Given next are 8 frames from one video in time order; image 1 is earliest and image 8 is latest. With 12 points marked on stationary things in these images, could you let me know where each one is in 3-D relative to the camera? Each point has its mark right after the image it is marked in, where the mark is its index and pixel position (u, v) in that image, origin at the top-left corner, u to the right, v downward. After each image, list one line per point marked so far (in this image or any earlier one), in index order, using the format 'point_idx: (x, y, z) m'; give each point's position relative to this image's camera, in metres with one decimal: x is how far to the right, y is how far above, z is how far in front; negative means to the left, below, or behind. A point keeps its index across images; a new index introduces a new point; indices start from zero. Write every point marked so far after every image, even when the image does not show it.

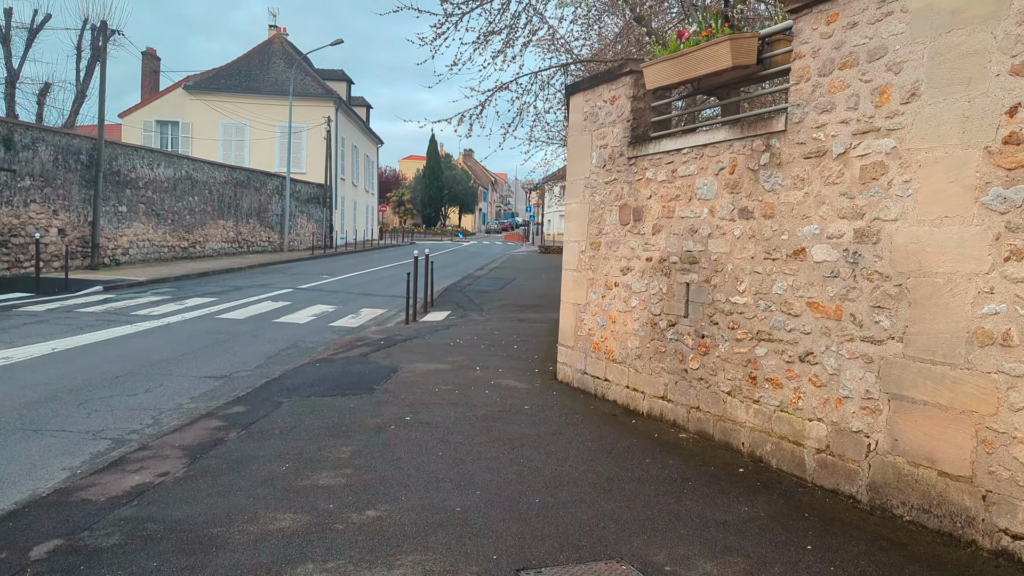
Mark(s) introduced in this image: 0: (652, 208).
0: (+0.9, +0.5, +5.9) m
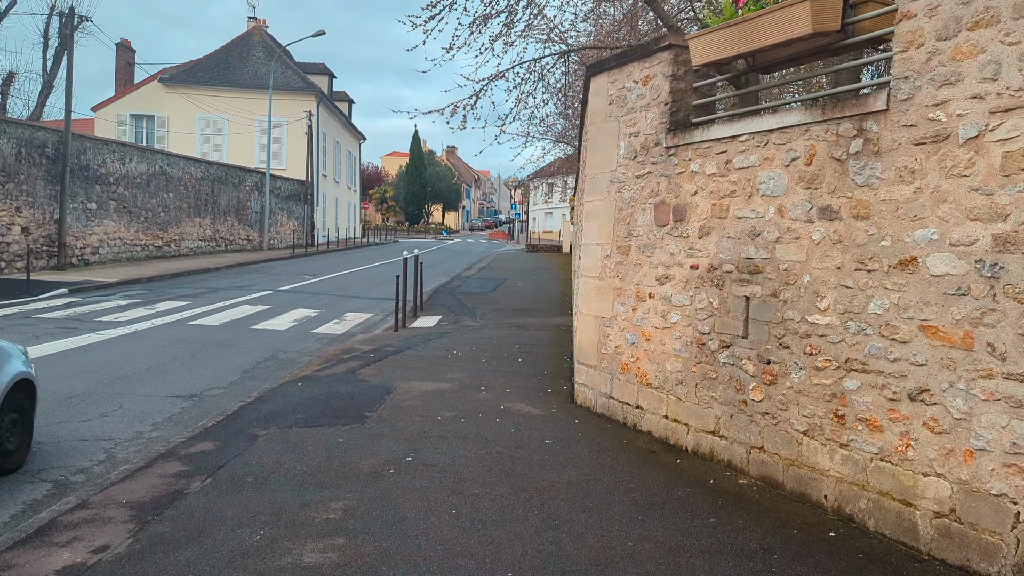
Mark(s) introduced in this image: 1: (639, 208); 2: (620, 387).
0: (+1.1, +0.5, +5.0) m
1: (+0.8, +0.5, +5.6) m
2: (+0.7, -0.6, +5.7) m
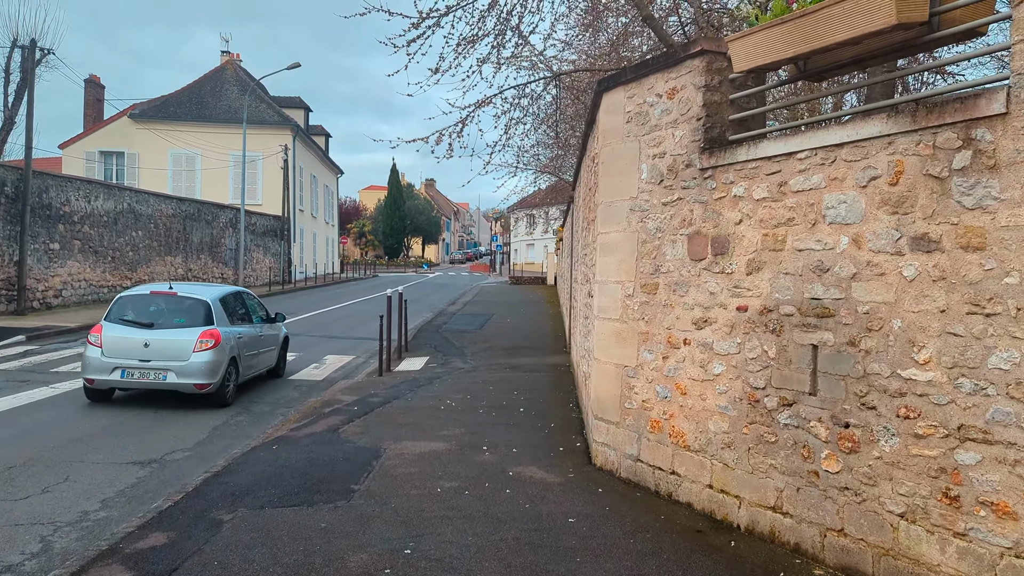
0: (+1.1, +0.2, +4.2) m
1: (+0.9, +0.3, +4.8) m
2: (+0.8, -0.9, +4.9) m
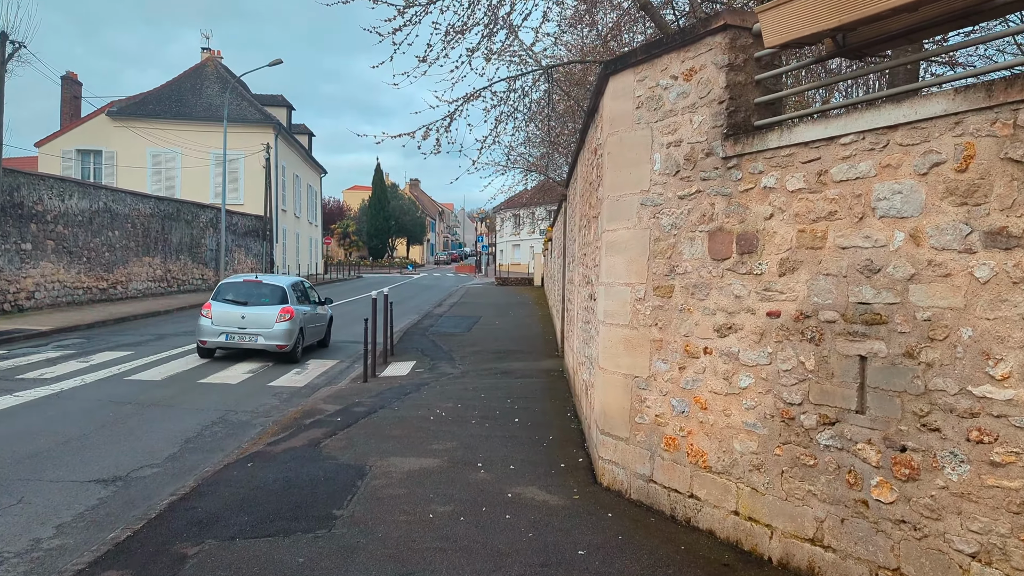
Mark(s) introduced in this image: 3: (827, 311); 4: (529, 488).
0: (+1.1, +0.2, +3.8) m
1: (+0.9, +0.3, +4.4) m
2: (+0.8, -0.9, +4.4) m
3: (+1.2, -0.1, +3.5) m
4: (+0.1, -1.1, +5.0) m
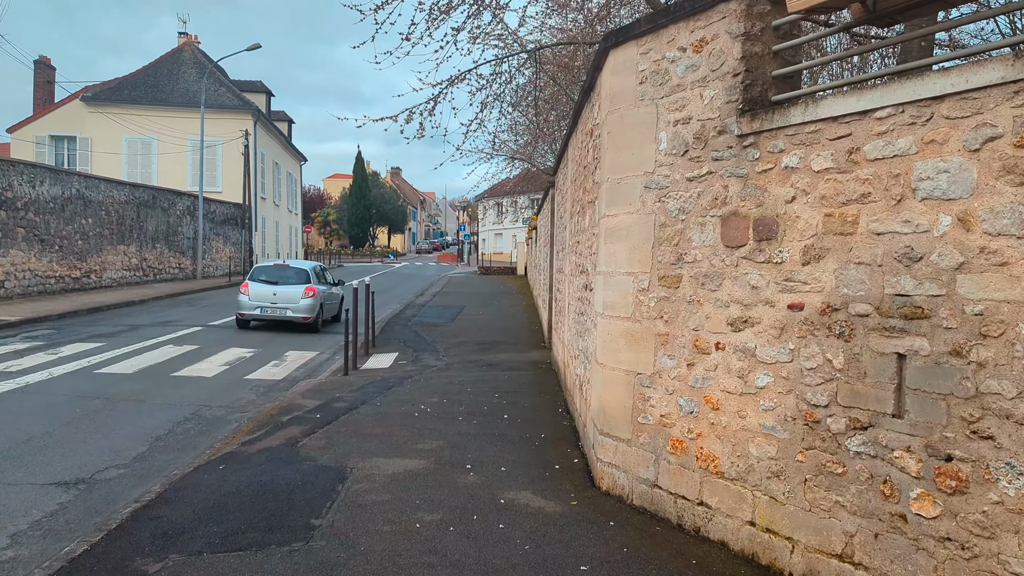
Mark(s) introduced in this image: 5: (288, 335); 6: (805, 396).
0: (+1.1, +0.3, +3.4) m
1: (+0.8, +0.3, +4.0) m
2: (+0.7, -0.9, +4.1) m
3: (+1.2, -0.1, +3.1) m
4: (+0.1, -1.1, +4.6) m
5: (-3.8, -0.8, +14.8) m
6: (+1.1, -0.4, +3.4) m
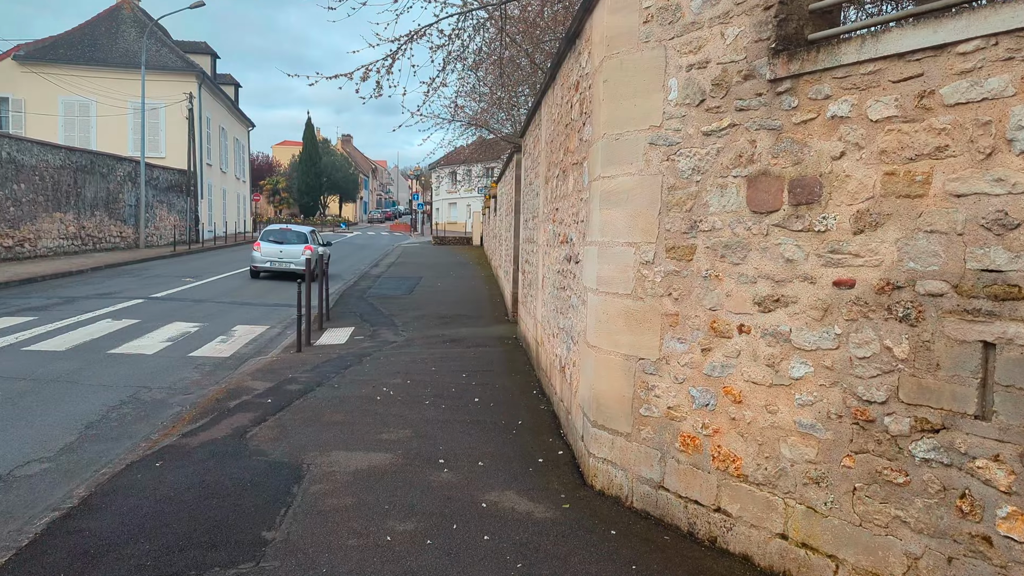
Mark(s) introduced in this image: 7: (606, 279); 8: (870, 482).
0: (+1.1, +0.4, +2.9) m
1: (+0.8, +0.4, +3.4) m
2: (+0.7, -0.8, +3.6) m
3: (+1.2, 0.0, +2.6) m
4: (0.0, -0.9, +4.1) m
5: (-4.4, -0.3, +14.0) m
6: (+1.1, -0.3, +2.8) m
7: (+0.4, 0.0, +4.1) m
8: (+1.1, -0.6, +2.8) m
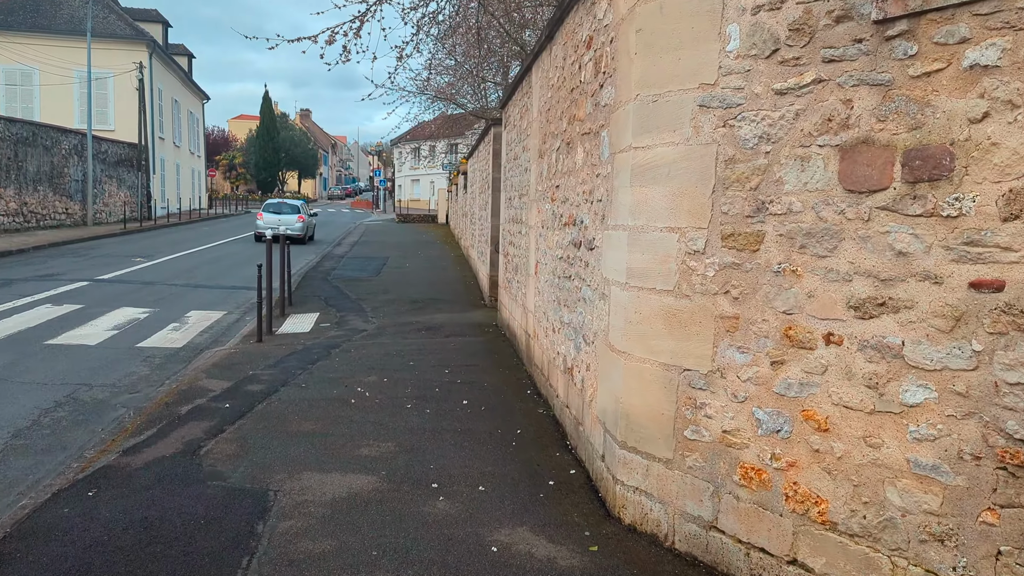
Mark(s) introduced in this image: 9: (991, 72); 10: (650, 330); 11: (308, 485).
0: (+1.2, +0.3, +2.2) m
1: (+0.9, +0.4, +2.7) m
2: (+0.8, -0.7, +2.9) m
3: (+1.3, 0.0, +1.9) m
4: (0.0, -0.9, +3.4) m
5: (-4.8, 0.0, +13.1) m
6: (+1.2, -0.3, +2.2) m
7: (+0.5, +0.1, +3.4) m
8: (+1.2, -0.6, +2.1) m
9: (+1.2, +0.5, +2.2) m
10: (+0.5, -0.2, +3.3) m
11: (-0.9, -0.9, +3.9) m
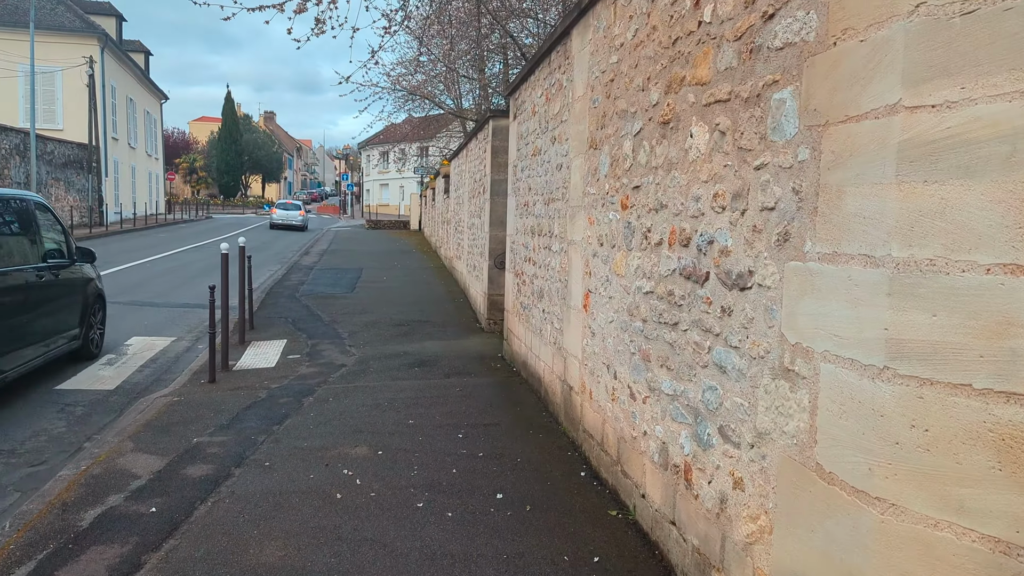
0: (+1.6, +0.2, +0.6) m
1: (+1.2, +0.2, +1.1) m
2: (+1.1, -0.9, +1.3) m
3: (+1.7, -0.2, +0.3) m
4: (+0.3, -1.1, +1.7) m
5: (-4.8, -0.3, +11.2) m
6: (+1.6, -0.5, +0.5) m
7: (+0.8, -0.1, +1.7) m
8: (+1.6, -0.8, +0.5) m
9: (+1.6, +0.4, +0.6) m
10: (+0.9, -0.3, +1.7) m
11: (-0.6, -1.1, +2.2) m
